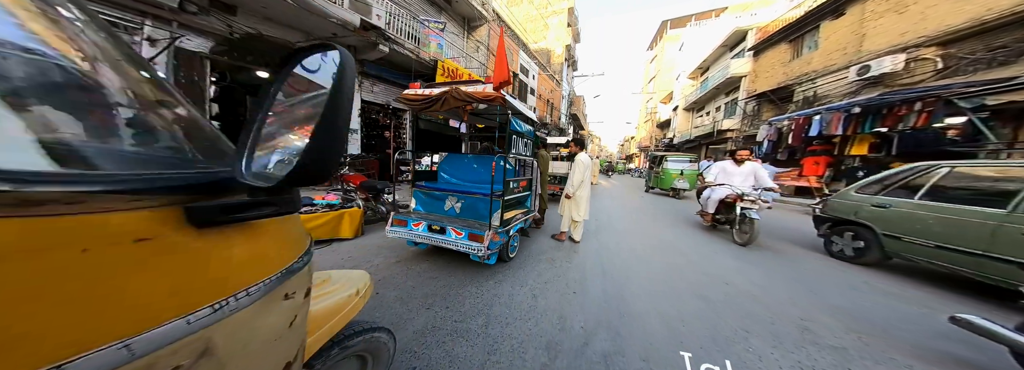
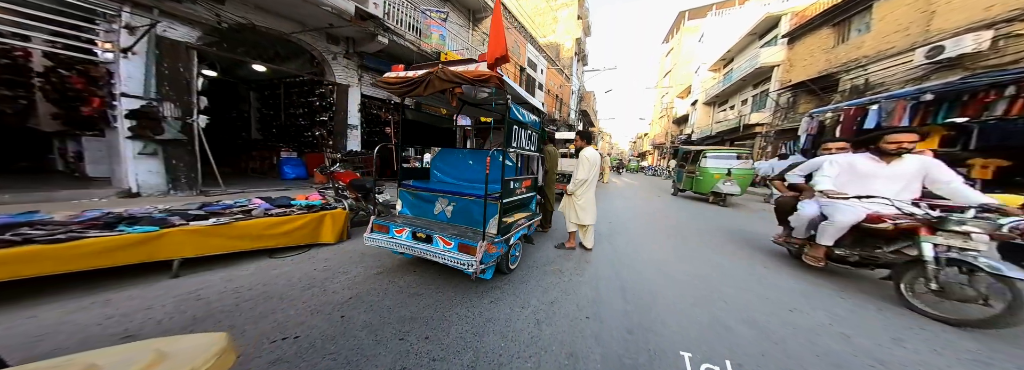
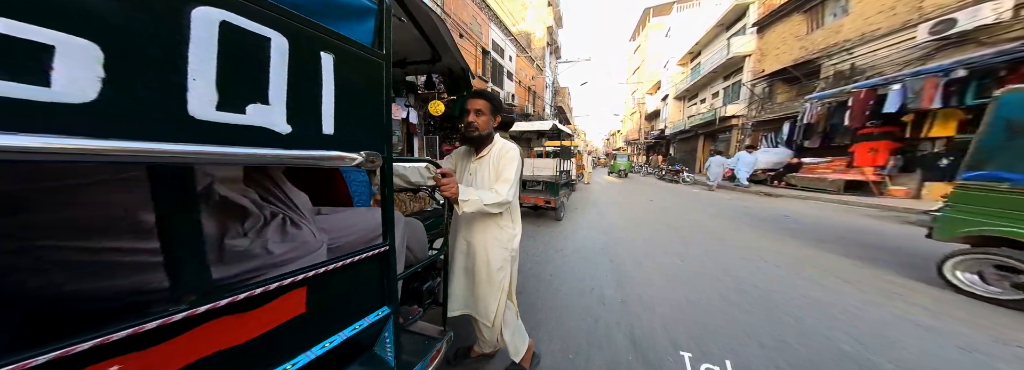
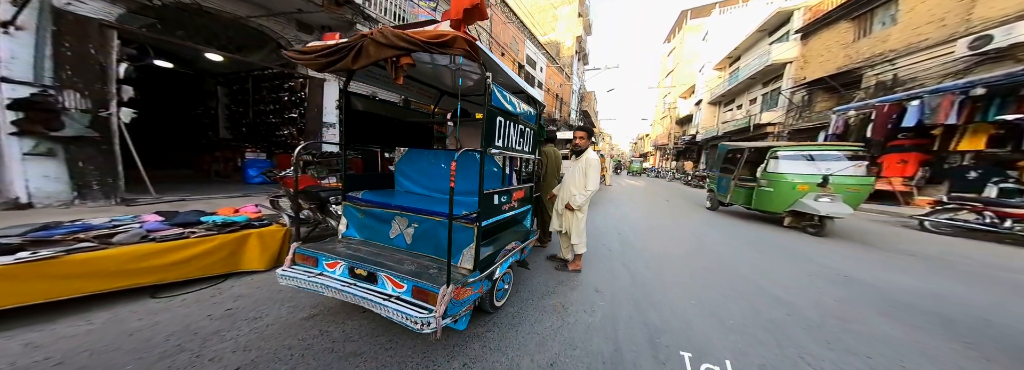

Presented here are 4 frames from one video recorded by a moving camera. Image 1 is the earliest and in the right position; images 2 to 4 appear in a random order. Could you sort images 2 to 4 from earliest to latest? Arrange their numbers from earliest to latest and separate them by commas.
2, 4, 3
